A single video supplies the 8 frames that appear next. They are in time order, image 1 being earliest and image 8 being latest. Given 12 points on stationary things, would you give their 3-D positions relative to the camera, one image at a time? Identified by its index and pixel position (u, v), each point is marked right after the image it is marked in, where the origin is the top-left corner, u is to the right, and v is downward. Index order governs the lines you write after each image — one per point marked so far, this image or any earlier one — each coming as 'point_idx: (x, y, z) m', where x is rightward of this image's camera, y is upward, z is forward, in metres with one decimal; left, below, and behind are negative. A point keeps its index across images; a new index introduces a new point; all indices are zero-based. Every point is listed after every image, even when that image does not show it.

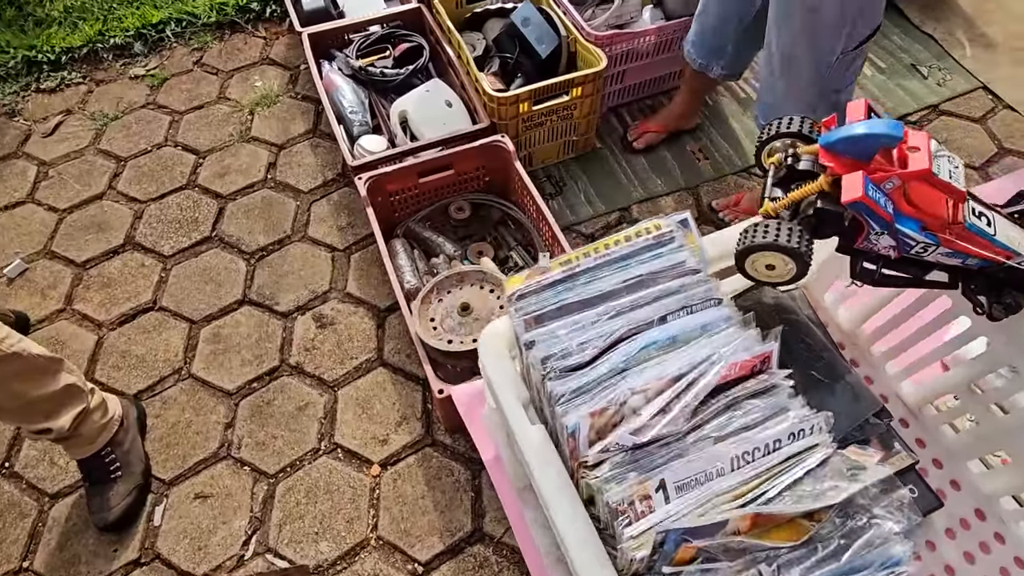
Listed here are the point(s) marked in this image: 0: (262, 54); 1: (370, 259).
0: (-1.1, +1.0, +2.3) m
1: (-0.5, +0.1, +1.7) m
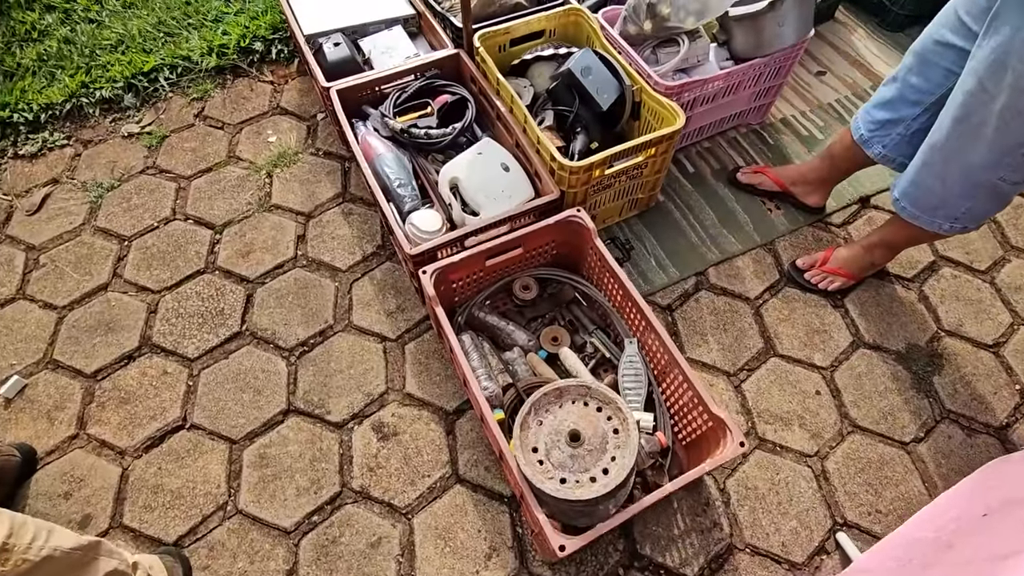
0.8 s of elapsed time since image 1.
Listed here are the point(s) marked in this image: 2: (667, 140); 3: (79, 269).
0: (-0.9, +0.7, +2.0) m
1: (-0.2, -0.2, +1.5) m
2: (+0.4, +0.4, +1.5) m
3: (-1.4, +0.1, +1.6) m
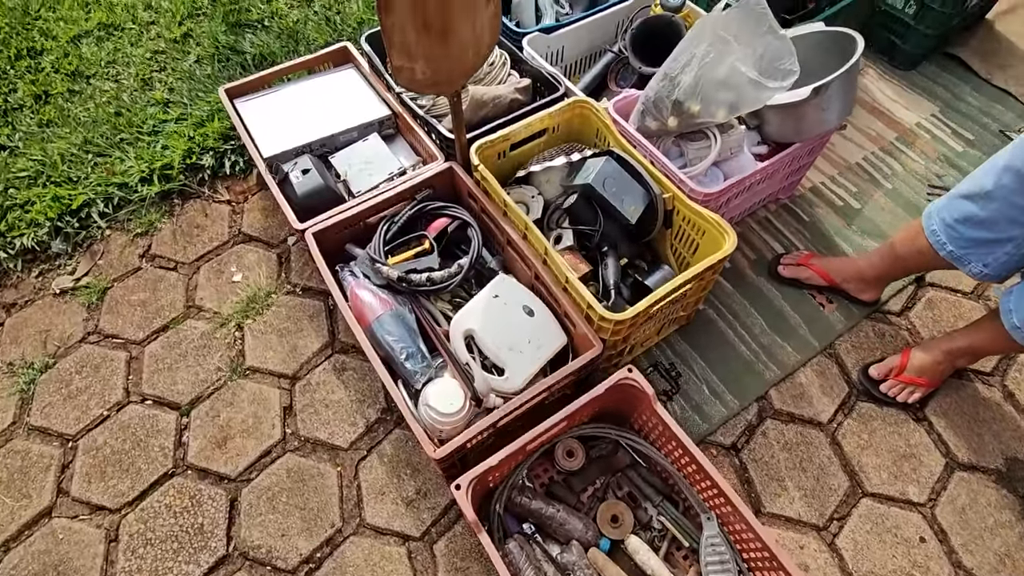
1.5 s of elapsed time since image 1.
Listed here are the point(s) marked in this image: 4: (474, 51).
0: (-0.9, +0.2, +1.7) m
1: (-0.1, -0.6, +1.2) m
2: (+0.5, 0.0, +1.3) m
3: (-1.3, -0.5, +1.3) m
4: (-0.1, +0.6, +1.2) m
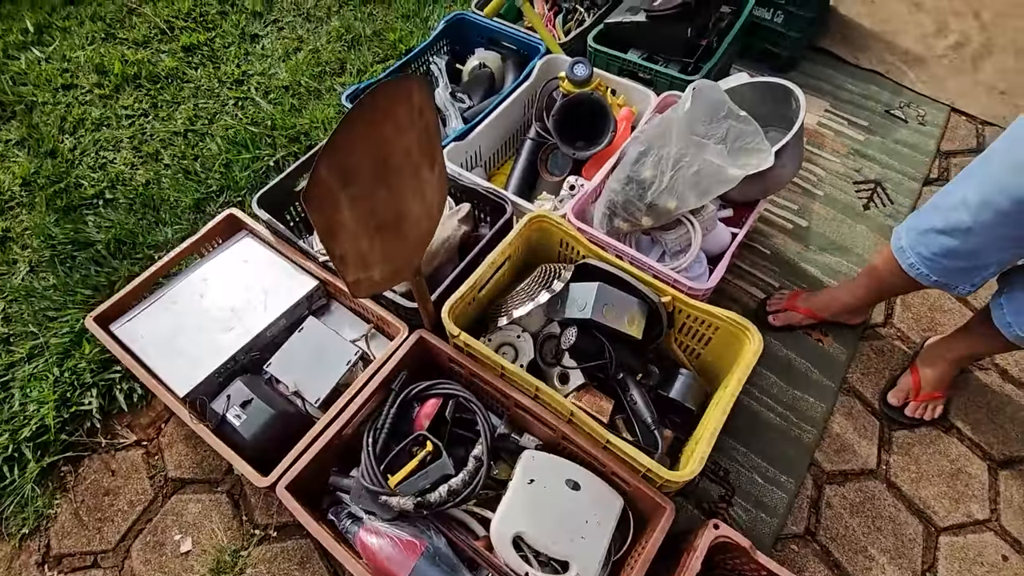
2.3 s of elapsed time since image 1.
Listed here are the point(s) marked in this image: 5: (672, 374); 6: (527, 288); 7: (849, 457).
0: (-0.9, -0.5, +1.4) m
1: (+0.2, -1.0, +1.0) m
2: (+0.5, -0.2, +1.2) m
3: (-0.9, -1.2, +0.9) m
4: (-0.2, +0.1, +1.0) m
5: (+0.4, -0.2, +1.3) m
6: (0.0, 0.0, +1.3) m
7: (+0.9, -0.5, +1.4) m
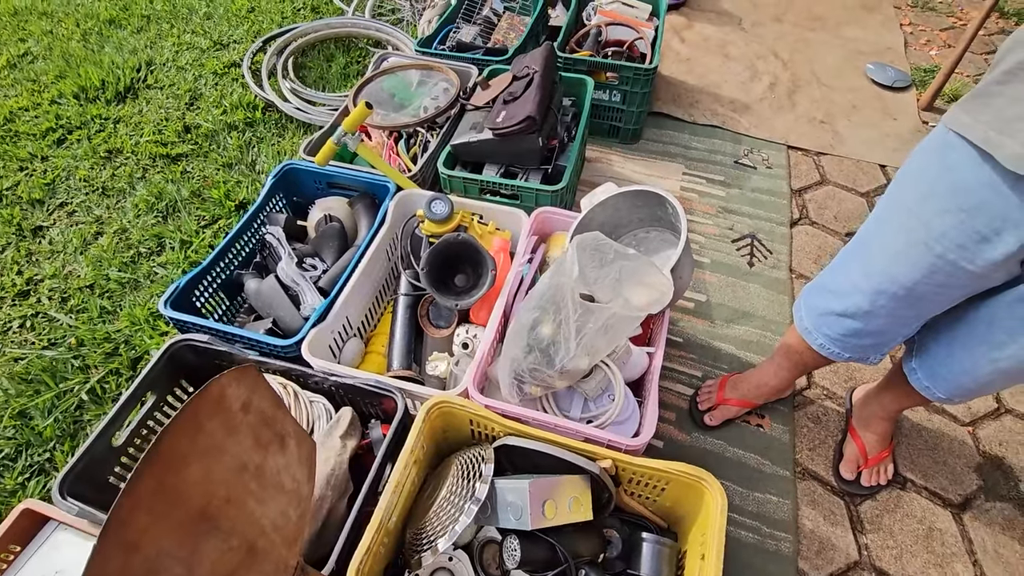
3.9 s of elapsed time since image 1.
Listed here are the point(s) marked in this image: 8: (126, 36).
0: (-0.9, -1.2, +0.9) m
1: (+0.3, -1.3, +0.8) m
2: (+0.4, -0.5, +1.0) m
3: (-0.7, -1.8, +0.4) m
4: (-0.3, -0.3, +0.7) m
5: (+0.3, -0.6, +1.1) m
6: (-0.1, -0.4, +1.1) m
7: (+0.8, -0.7, +1.3) m
8: (-1.9, +1.2, +2.5) m
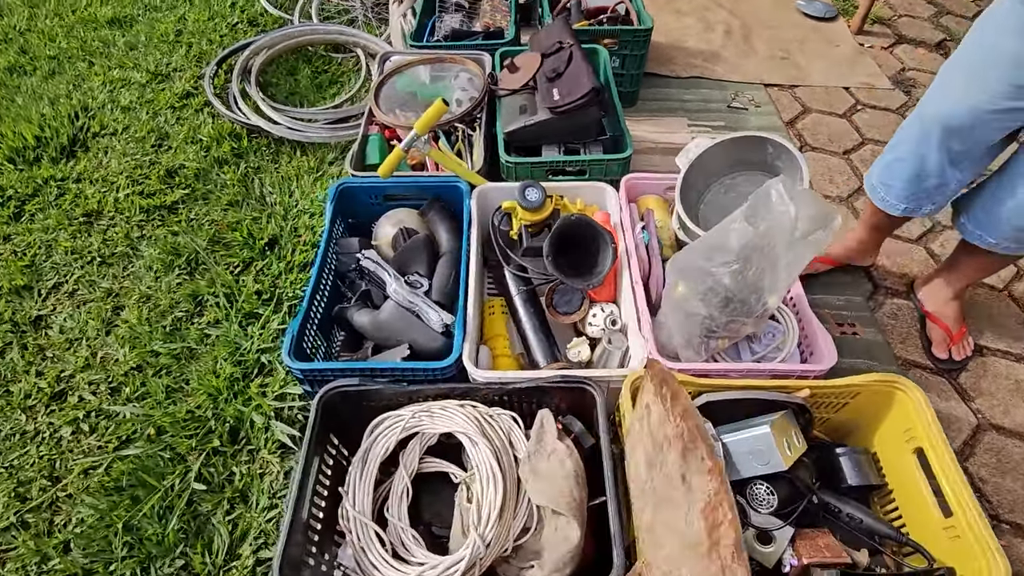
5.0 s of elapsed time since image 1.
0: (-0.2, -1.3, +0.8) m
1: (+1.0, -1.2, +0.9) m
2: (+0.9, -0.3, +1.1) m
3: (+0.3, -1.8, +0.3) m
4: (+0.2, -0.3, +0.7) m
5: (+0.7, -0.4, +1.2) m
6: (+0.4, -0.4, +1.1) m
7: (+1.2, -0.4, +1.5) m
8: (-2.0, +0.9, +2.2) m
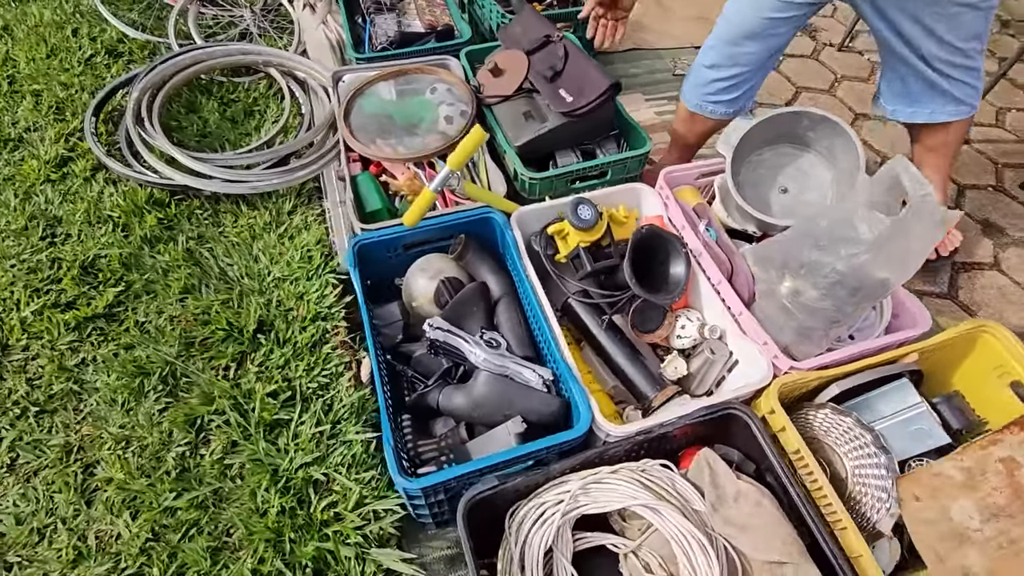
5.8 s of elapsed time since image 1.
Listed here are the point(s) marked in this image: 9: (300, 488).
0: (+0.4, -1.4, +0.7) m
1: (+1.5, -1.0, +1.0) m
2: (+1.1, -0.2, +1.2) m
3: (+1.1, -1.8, +0.4) m
4: (+0.6, -0.3, +0.7) m
5: (+1.0, -0.3, +1.3) m
6: (+0.7, -0.4, +1.1) m
7: (+1.4, -0.2, +1.6) m
8: (-2.0, +0.3, +1.5) m
9: (-0.5, -0.5, +1.2) m
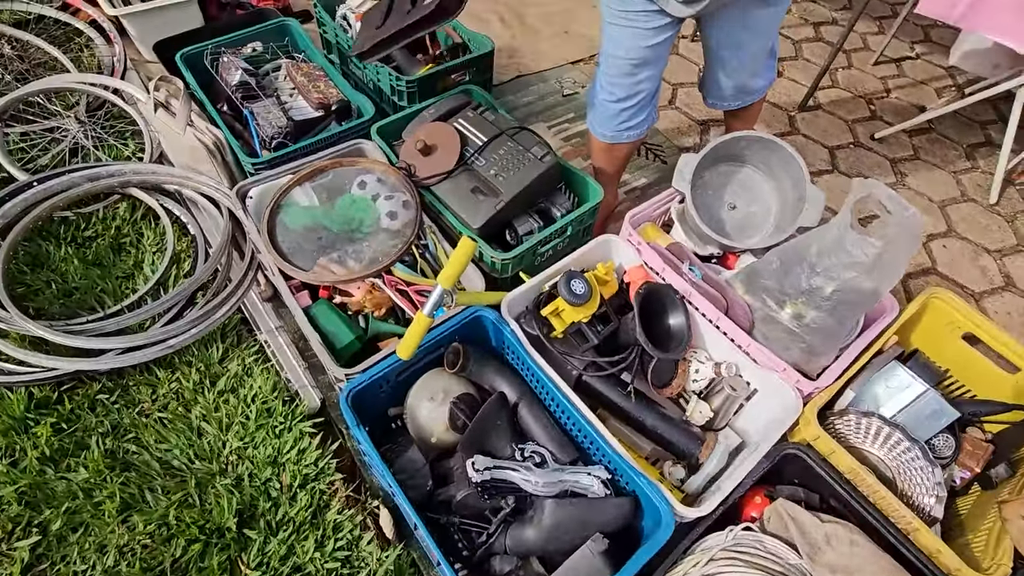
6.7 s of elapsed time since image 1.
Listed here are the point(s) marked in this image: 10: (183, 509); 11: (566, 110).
0: (+0.9, -1.4, +0.8) m
1: (+1.8, -0.7, +1.3) m
2: (+1.2, -0.1, +1.4) m
3: (+1.7, -1.7, +0.7) m
4: (+0.8, -0.4, +0.7) m
5: (+1.1, -0.2, +1.4) m
6: (+0.8, -0.4, +1.1) m
7: (+1.4, 0.0, +1.8) m
8: (-2.0, -0.5, +1.0) m
9: (-0.3, -0.8, +1.0) m
10: (-0.7, -0.5, +1.2) m
11: (+0.2, +0.8, +2.3) m
